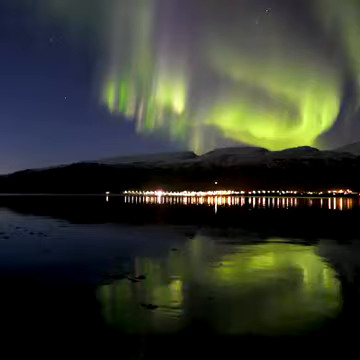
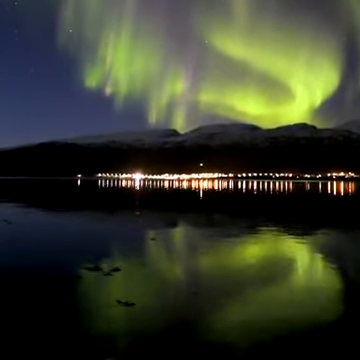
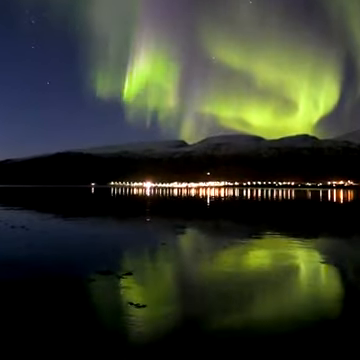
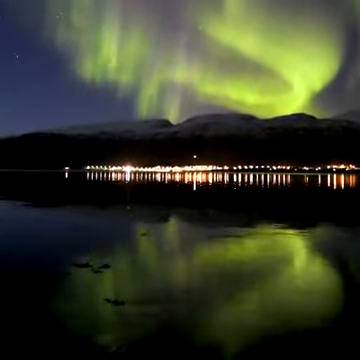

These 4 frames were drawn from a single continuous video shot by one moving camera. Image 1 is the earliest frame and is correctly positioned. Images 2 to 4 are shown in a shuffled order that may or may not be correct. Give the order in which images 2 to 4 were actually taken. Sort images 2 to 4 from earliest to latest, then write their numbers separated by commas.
3, 2, 4
